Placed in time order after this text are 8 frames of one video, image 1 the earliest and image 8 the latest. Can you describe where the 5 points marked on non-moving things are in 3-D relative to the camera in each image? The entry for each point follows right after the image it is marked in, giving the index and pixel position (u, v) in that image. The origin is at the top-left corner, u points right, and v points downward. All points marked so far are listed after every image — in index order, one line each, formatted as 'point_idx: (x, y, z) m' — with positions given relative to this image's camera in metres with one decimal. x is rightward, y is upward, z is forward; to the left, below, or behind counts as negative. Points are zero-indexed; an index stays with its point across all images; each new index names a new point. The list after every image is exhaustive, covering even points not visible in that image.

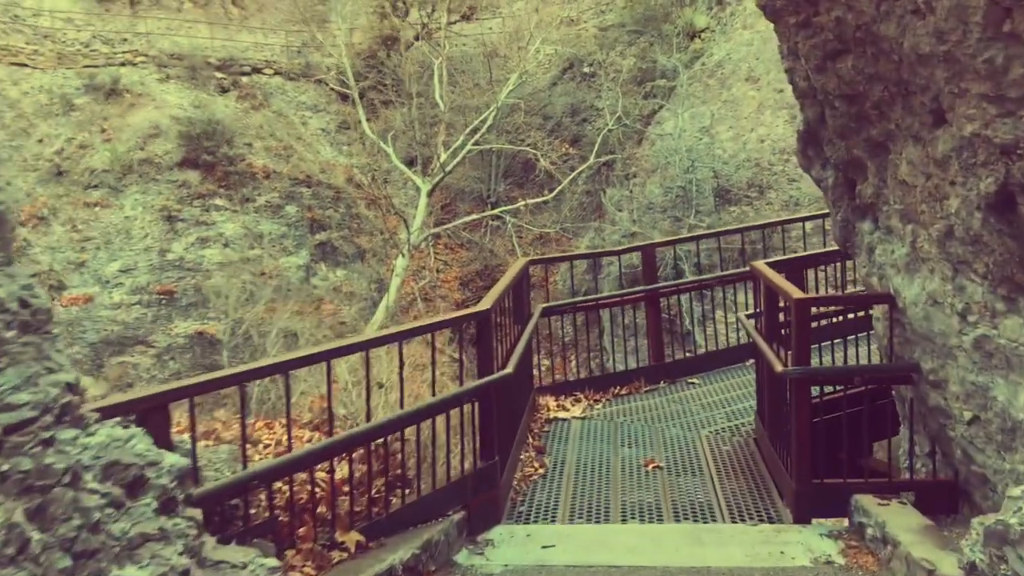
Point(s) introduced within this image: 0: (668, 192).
0: (+2.6, +1.6, +15.2) m
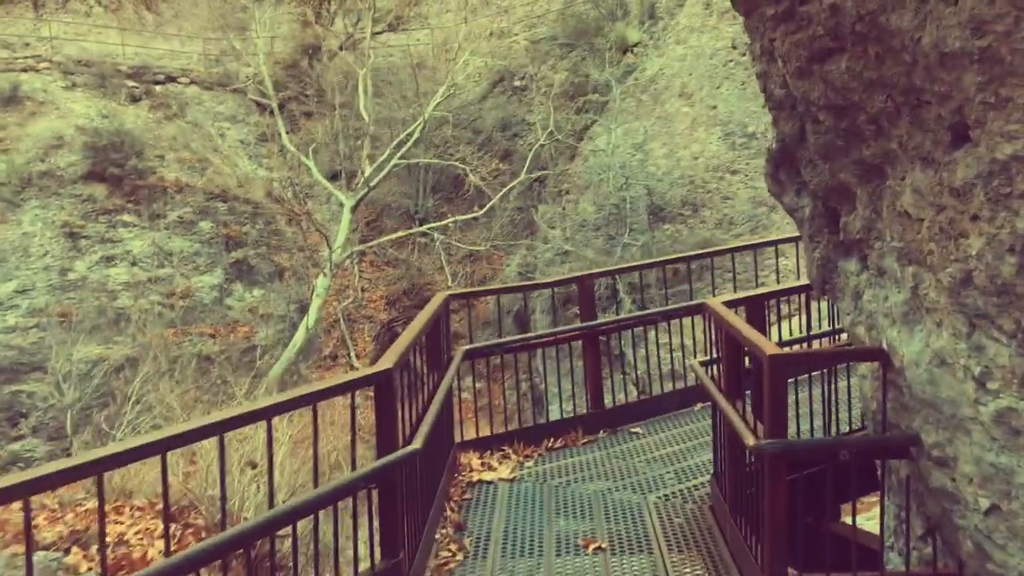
0: (+1.4, +1.2, +14.7) m
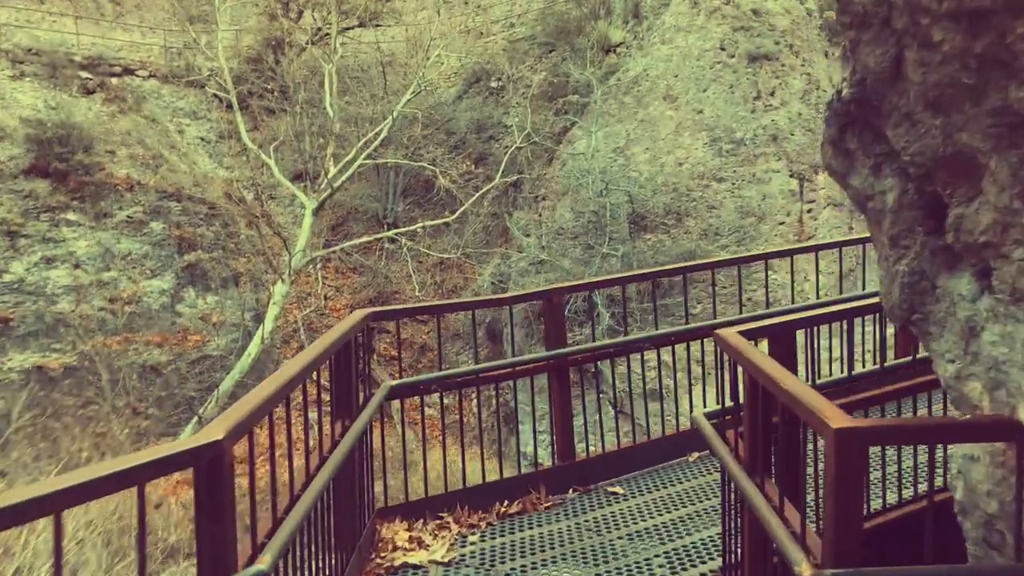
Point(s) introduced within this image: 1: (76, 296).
0: (+1.0, +1.1, +13.7) m
1: (-6.8, -0.1, +14.5) m
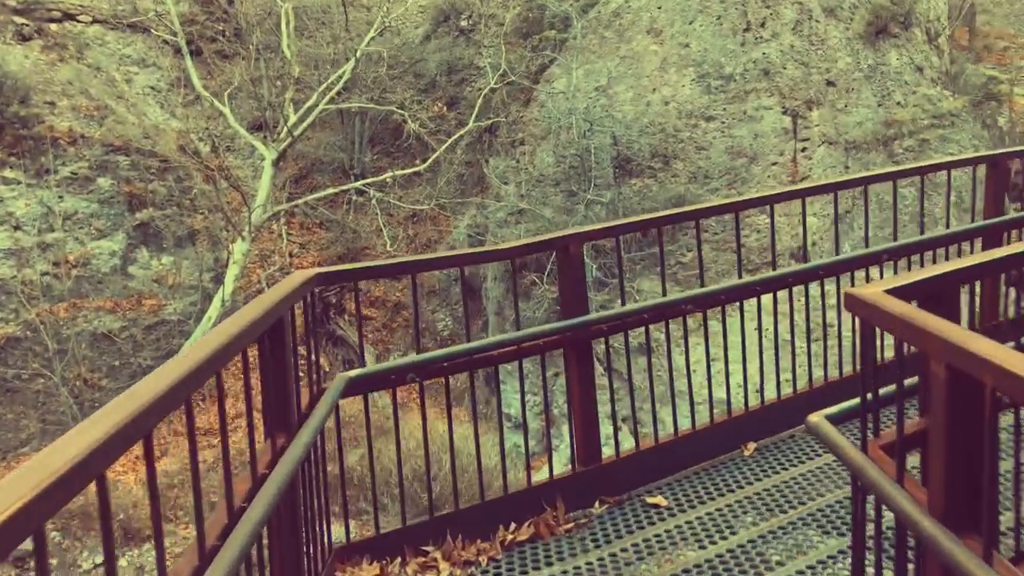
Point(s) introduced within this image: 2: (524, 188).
0: (+0.7, +1.8, +12.8) m
1: (-7.2, +0.4, +13.4) m
2: (+0.2, +1.4, +13.1) m
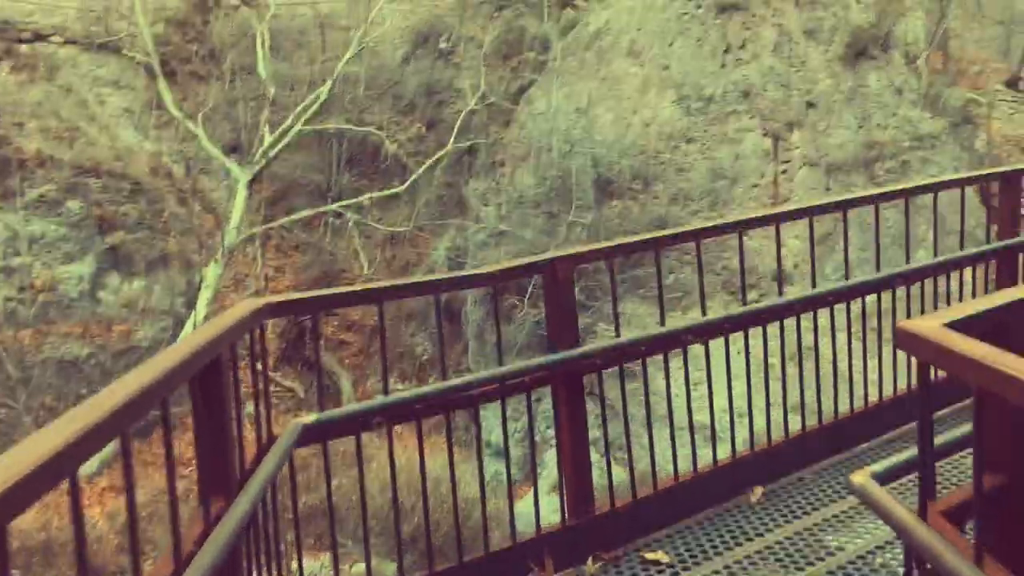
0: (+0.4, +1.4, +12.6) m
1: (-7.4, 0.0, +13.0) m
2: (-0.1, +1.1, +12.9) m
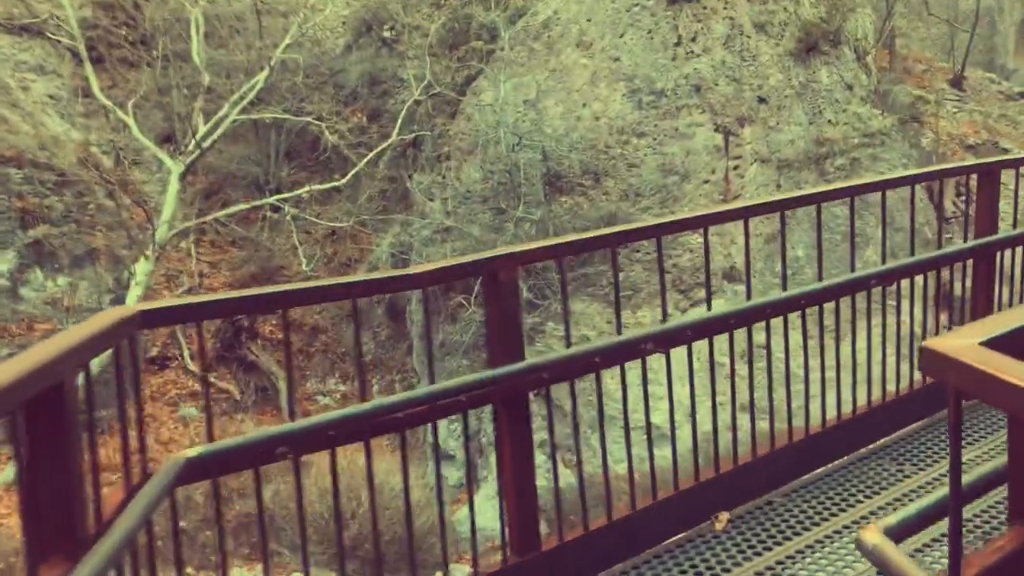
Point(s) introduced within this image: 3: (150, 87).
0: (-0.3, +1.5, +12.2) m
1: (-8.2, +0.1, +12.2) m
2: (-0.8, +1.1, +12.5) m
3: (-5.7, +3.1, +14.5) m
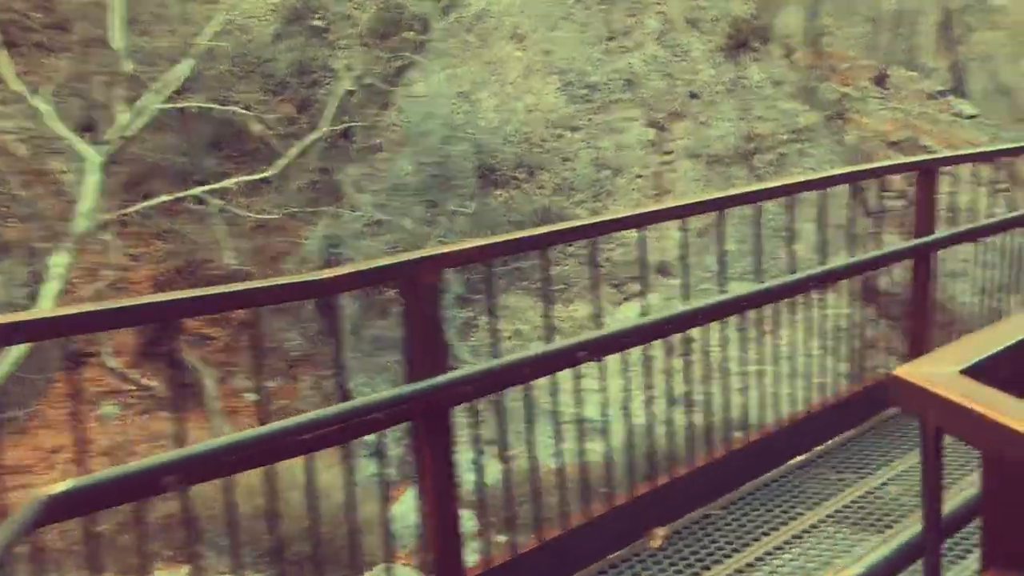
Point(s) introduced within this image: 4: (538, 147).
0: (-1.2, +1.5, +12.0) m
1: (-9.0, +0.2, +11.5) m
2: (-1.7, +1.2, +12.3) m
3: (-6.7, +3.2, +13.9) m
4: (+0.3, +1.8, +11.6) m
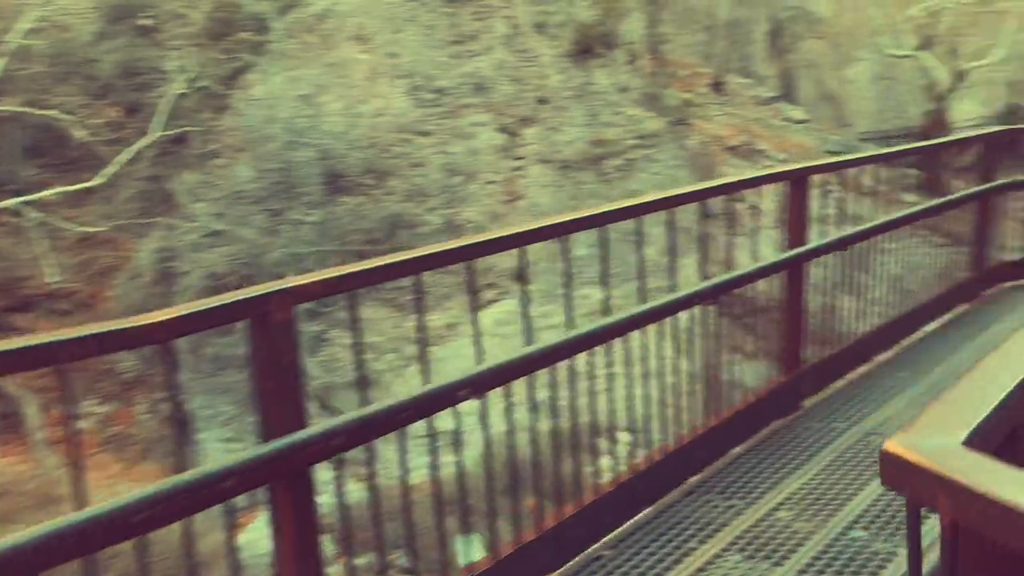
0: (-3.1, +1.4, +11.4) m
1: (-10.7, -0.2, +9.6) m
2: (-3.6, +1.0, +11.6) m
3: (-8.8, +2.9, +12.4) m
4: (-1.5, +1.7, +11.2) m
